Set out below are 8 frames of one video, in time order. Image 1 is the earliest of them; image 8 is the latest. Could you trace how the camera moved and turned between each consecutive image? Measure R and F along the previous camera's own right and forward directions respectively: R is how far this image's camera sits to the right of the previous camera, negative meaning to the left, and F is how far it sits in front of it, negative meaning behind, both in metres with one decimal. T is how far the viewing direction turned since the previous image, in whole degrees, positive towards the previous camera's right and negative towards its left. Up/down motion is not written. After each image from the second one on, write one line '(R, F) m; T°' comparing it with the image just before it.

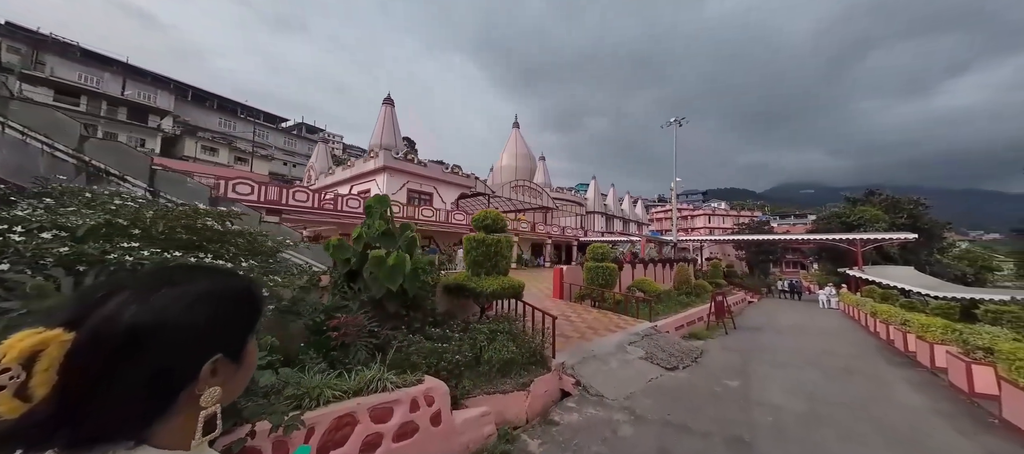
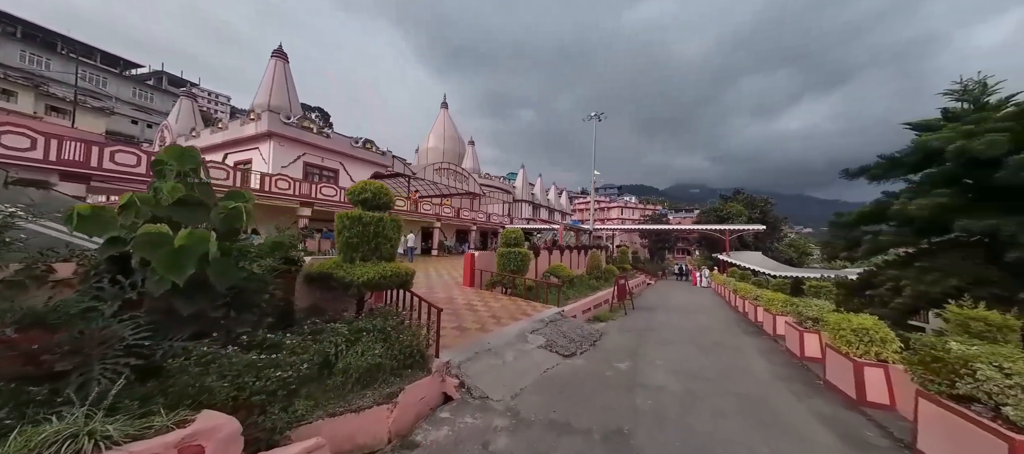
(+0.5, +0.5) m; +13°
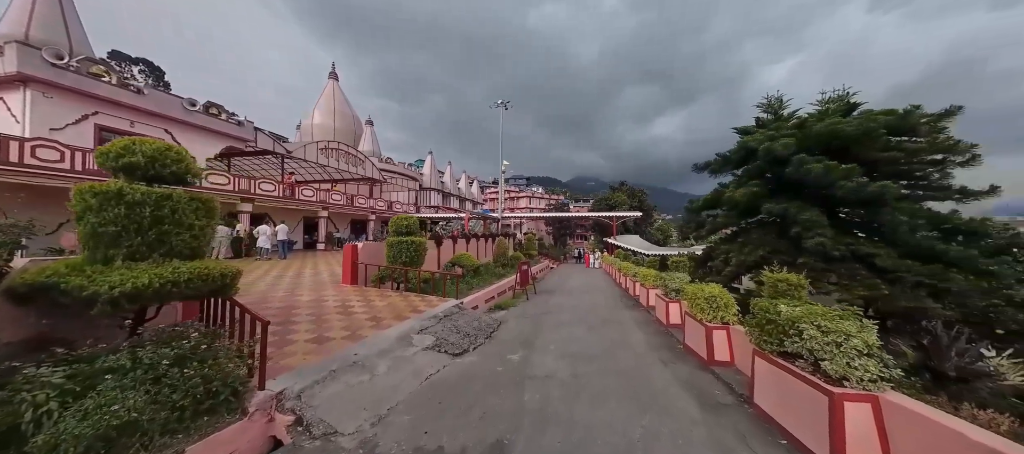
(+0.4, +0.5) m; +17°
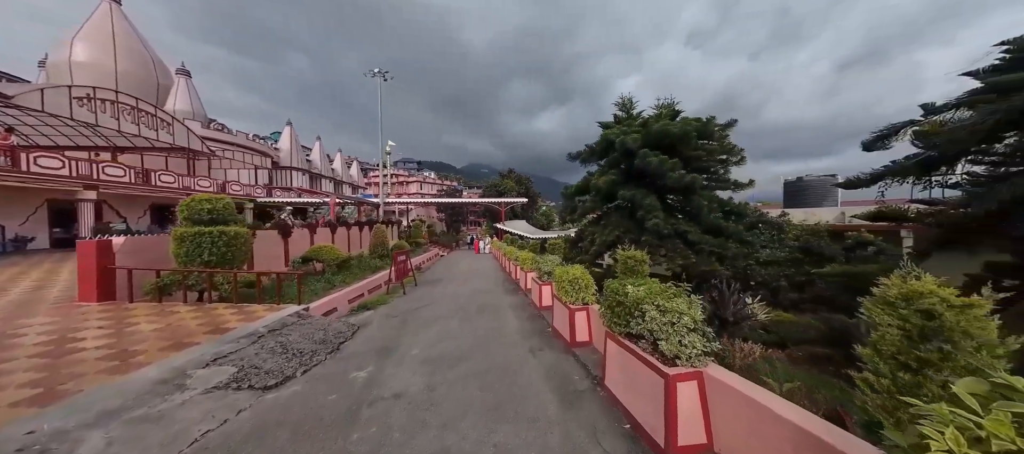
(+0.5, +0.5) m; +20°
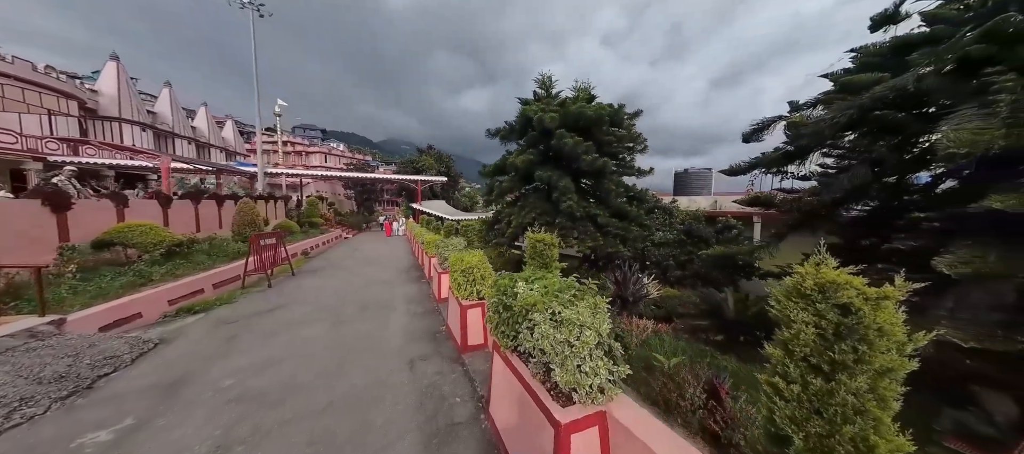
(+0.5, +0.8) m; +14°
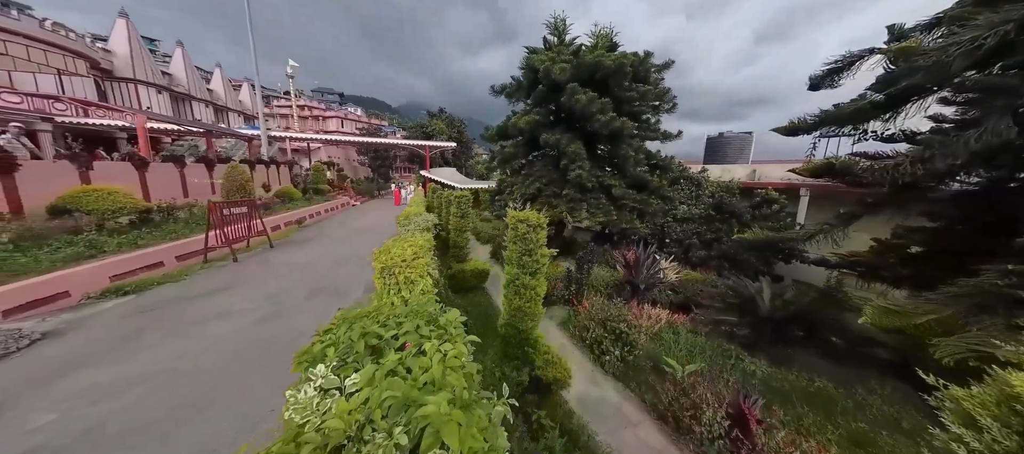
(+0.5, +1.1) m; -3°
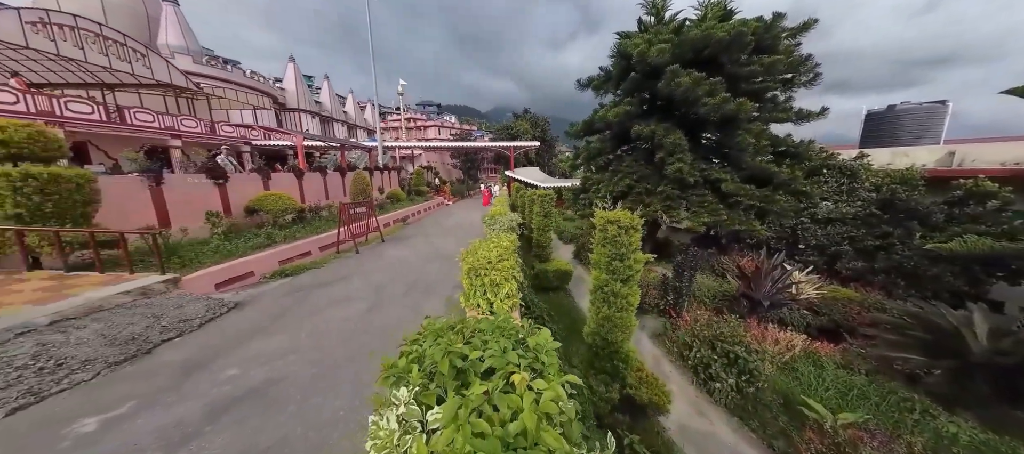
(-0.1, +0.2) m; -16°
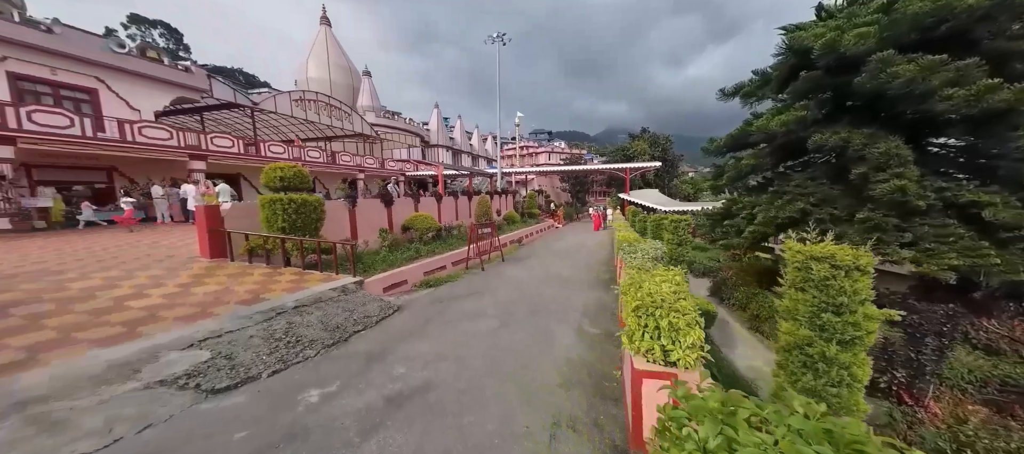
(-0.4, +0.1) m; -21°
